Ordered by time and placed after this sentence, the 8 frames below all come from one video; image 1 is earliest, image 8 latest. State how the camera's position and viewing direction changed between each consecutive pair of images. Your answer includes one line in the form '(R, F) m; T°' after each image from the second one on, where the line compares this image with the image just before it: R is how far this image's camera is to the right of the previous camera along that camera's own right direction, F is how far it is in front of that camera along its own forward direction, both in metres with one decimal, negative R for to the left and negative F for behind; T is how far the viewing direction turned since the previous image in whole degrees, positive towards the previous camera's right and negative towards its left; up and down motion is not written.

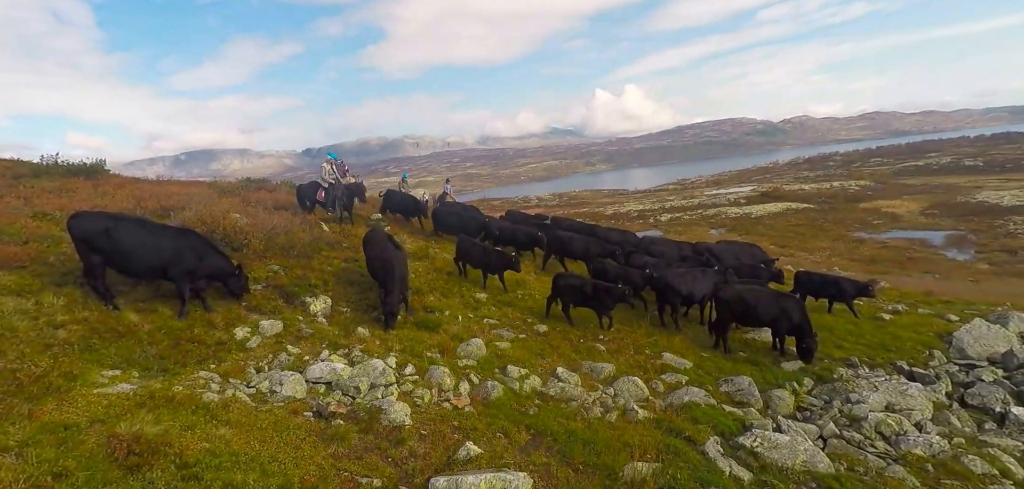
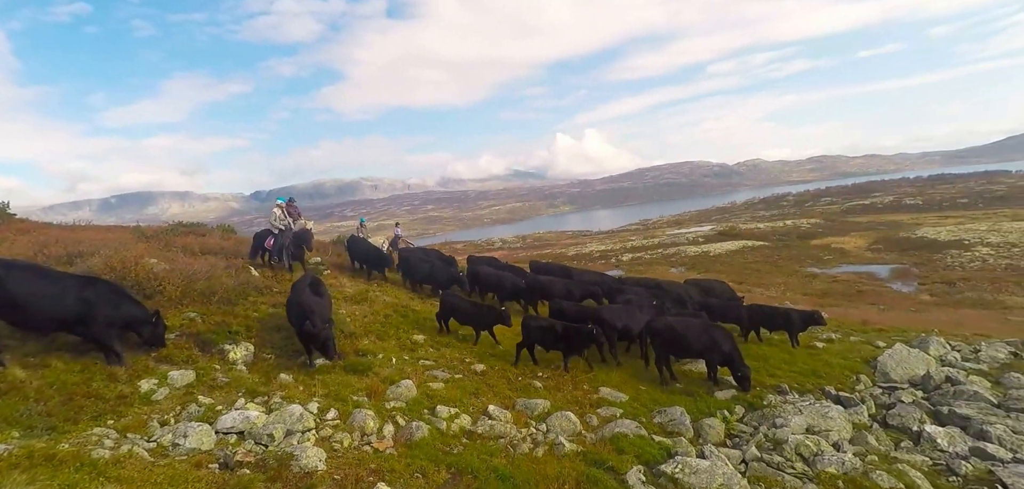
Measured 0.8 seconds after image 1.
(+0.7, -0.1) m; +4°
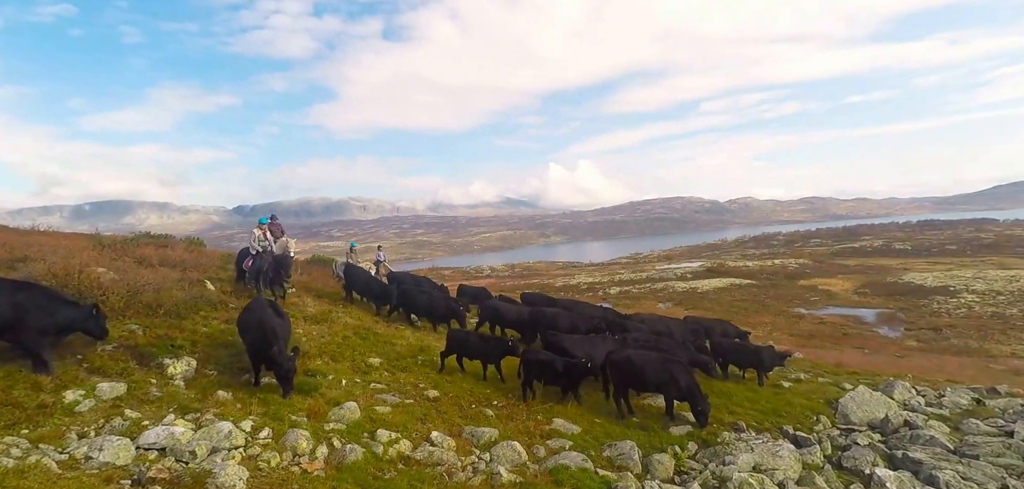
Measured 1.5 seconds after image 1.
(+0.8, 0.0) m; 0°
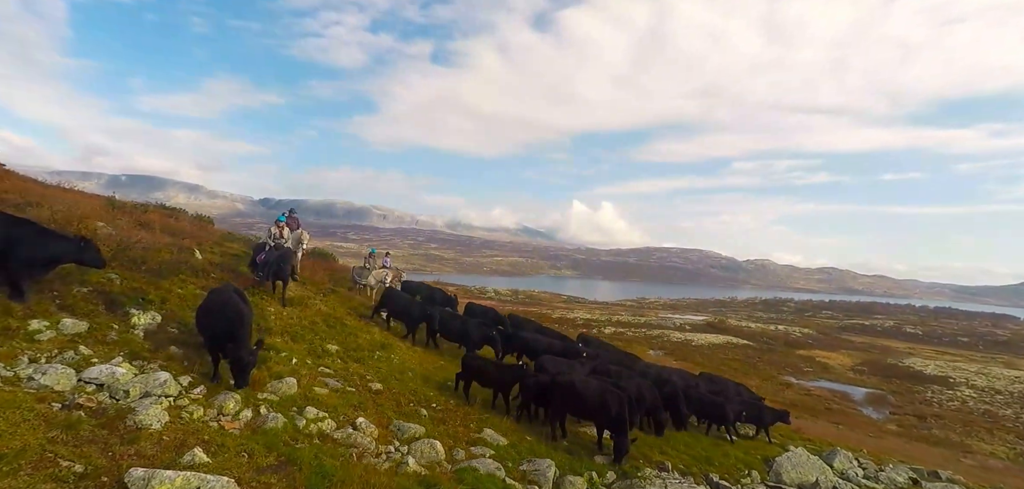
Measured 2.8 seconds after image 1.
(+1.5, -0.8) m; -2°
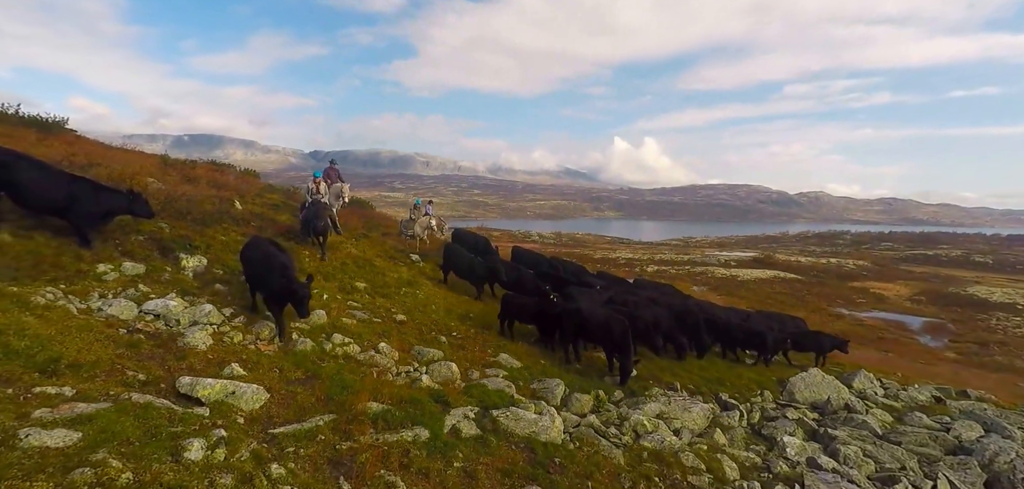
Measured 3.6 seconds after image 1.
(+1.1, -0.7) m; -5°
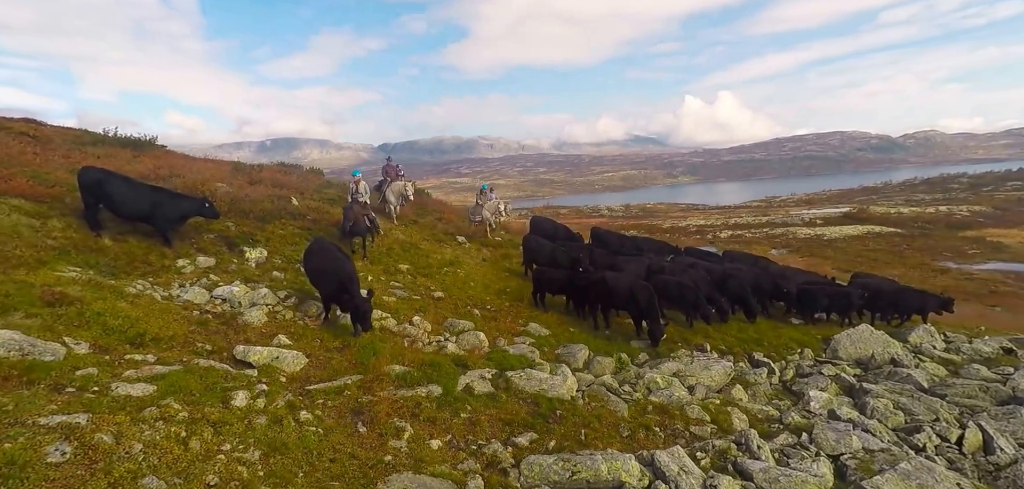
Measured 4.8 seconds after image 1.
(+1.6, -0.9) m; -8°
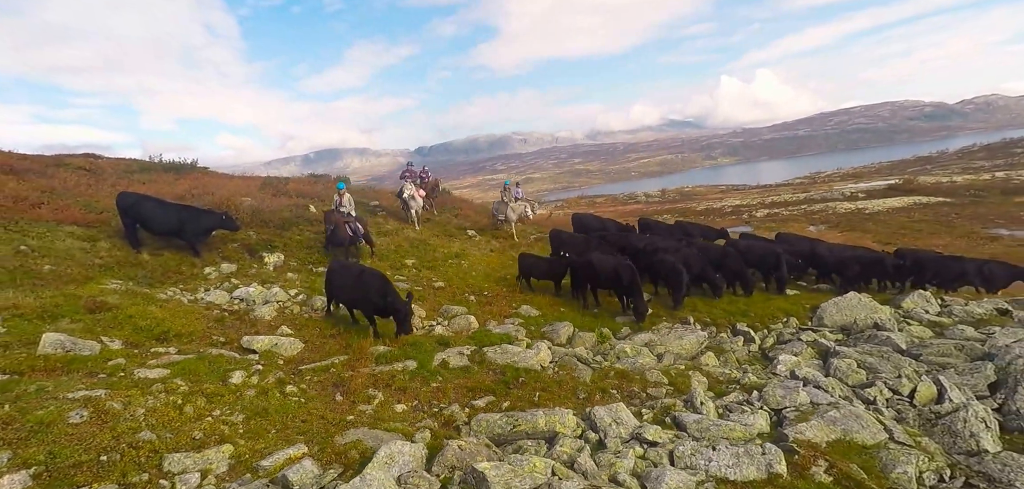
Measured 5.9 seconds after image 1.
(+2.1, -1.1) m; -6°
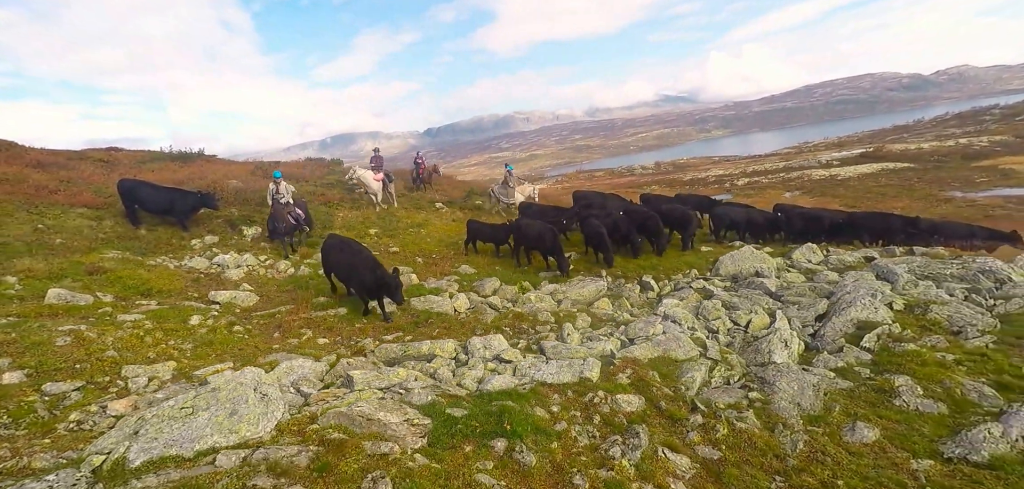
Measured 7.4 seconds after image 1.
(+3.1, -2.3) m; -3°
